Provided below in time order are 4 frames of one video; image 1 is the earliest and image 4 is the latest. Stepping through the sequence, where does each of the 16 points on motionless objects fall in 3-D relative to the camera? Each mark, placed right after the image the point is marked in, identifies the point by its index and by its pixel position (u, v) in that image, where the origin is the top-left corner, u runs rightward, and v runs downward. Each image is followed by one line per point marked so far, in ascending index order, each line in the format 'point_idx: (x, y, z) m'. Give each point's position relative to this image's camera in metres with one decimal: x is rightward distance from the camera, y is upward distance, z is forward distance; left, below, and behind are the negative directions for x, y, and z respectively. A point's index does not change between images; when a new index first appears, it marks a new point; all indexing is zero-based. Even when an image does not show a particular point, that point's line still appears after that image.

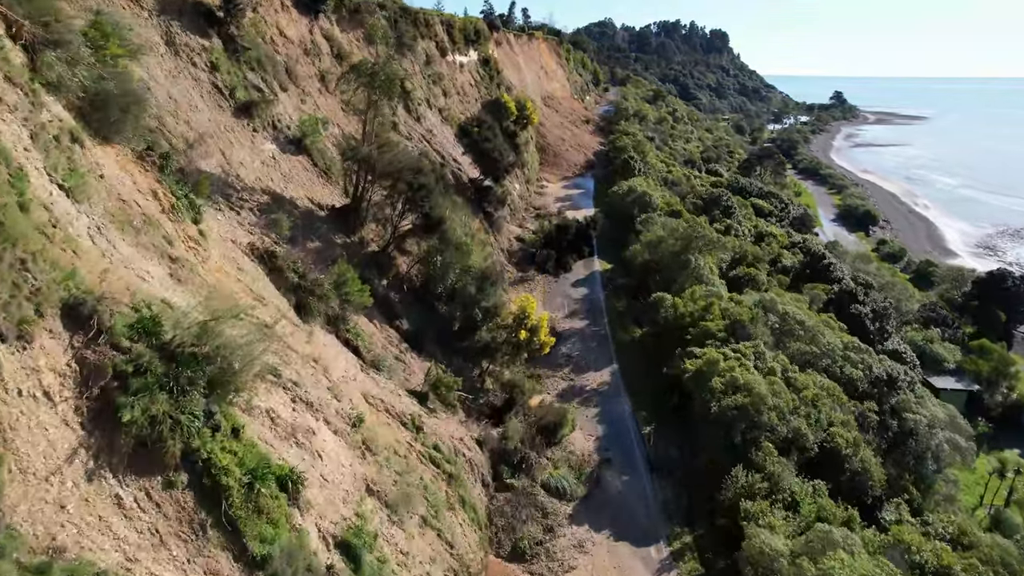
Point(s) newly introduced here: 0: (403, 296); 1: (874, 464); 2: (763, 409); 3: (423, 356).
0: (-2.9, -0.3, +18.9) m
1: (+9.1, -4.4, +17.8) m
2: (+6.1, -3.0, +17.3) m
3: (-2.2, -1.8, +17.9) m
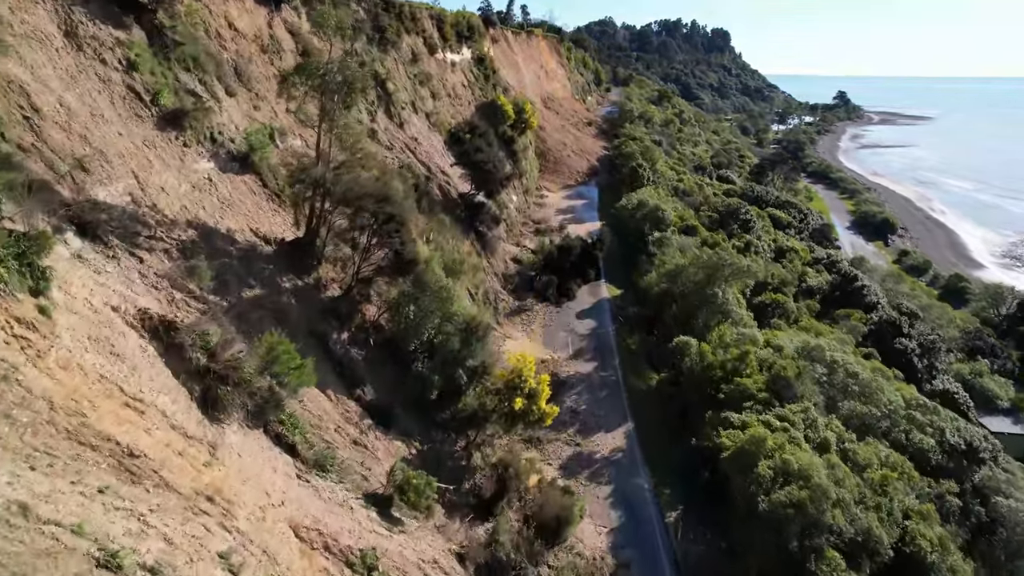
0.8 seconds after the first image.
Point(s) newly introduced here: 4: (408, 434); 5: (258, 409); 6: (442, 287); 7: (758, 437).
0: (-3.1, -1.5, +15.1) m
1: (+9.0, -5.6, +14.0) m
2: (+6.0, -4.2, +13.5) m
3: (-2.4, -2.9, +14.2) m
4: (-2.1, -3.0, +14.6) m
5: (-3.8, -1.8, +10.6) m
6: (-1.6, 0.0, +15.9) m
7: (+5.1, -3.1, +14.7) m
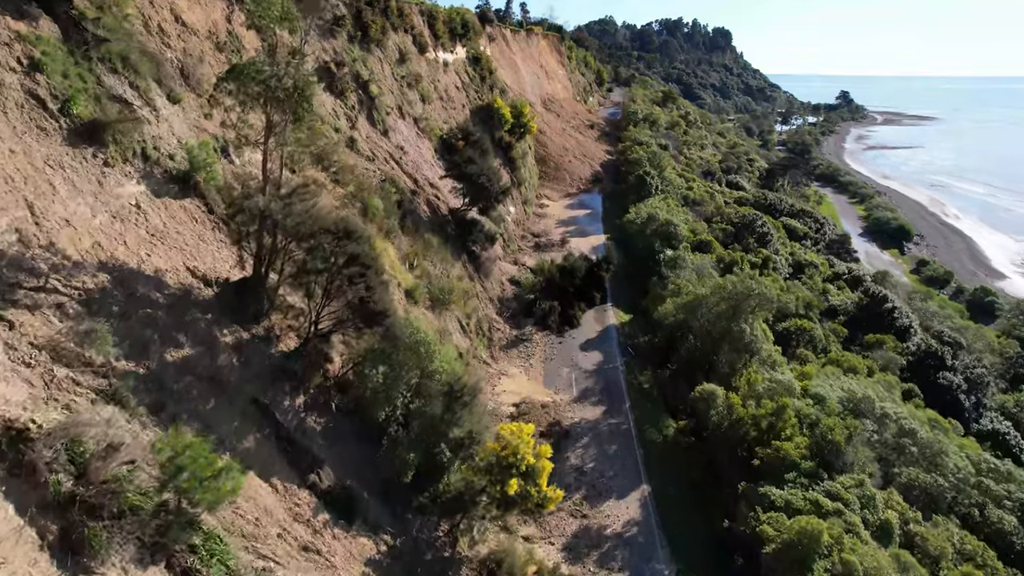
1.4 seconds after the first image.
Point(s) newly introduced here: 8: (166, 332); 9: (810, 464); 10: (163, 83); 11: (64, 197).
0: (-3.2, -2.4, +12.3) m
1: (+8.9, -6.5, +11.2) m
2: (+5.9, -5.1, +10.7) m
3: (-2.5, -3.9, +11.3) m
4: (-2.2, -3.9, +11.7) m
5: (-3.9, -2.8, +7.8) m
6: (-1.7, -0.9, +13.0) m
7: (+5.0, -4.0, +11.9) m
8: (-5.4, -0.7, +11.1) m
9: (+5.9, -3.5, +14.0) m
10: (-7.4, +4.4, +15.0) m
11: (-7.2, +1.4, +11.4) m
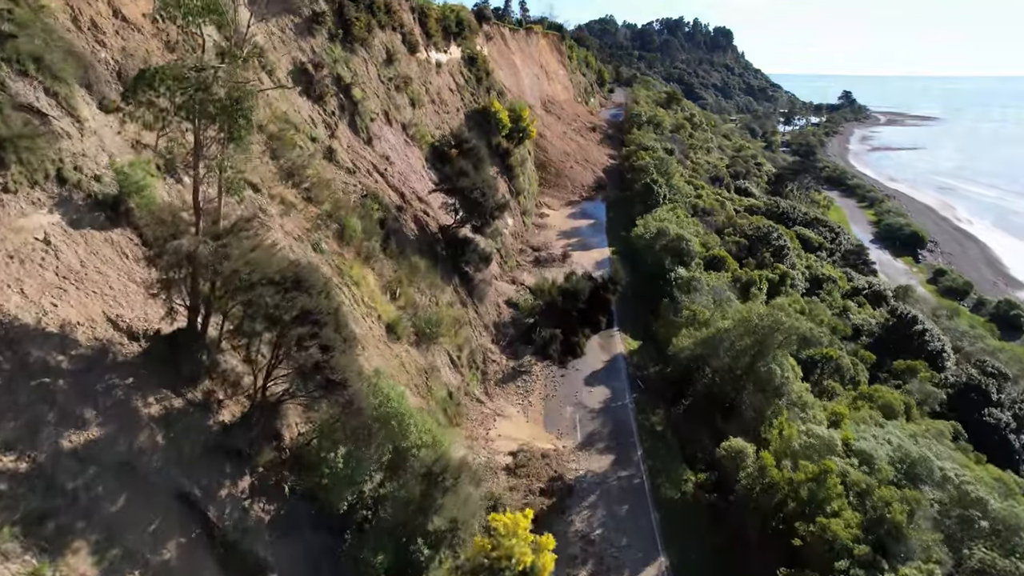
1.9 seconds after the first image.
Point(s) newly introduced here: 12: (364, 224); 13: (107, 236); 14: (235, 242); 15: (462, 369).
0: (-3.2, -3.2, +9.9) m
1: (+8.8, -7.4, +8.8) m
2: (+5.8, -5.9, +8.3) m
3: (-2.6, -4.7, +8.9) m
4: (-2.3, -4.7, +9.3) m
5: (-4.0, -3.6, +5.4) m
6: (-1.8, -1.7, +10.6) m
7: (+5.0, -4.8, +9.5) m
8: (-5.5, -1.5, +8.8) m
9: (+5.8, -4.3, +11.7) m
10: (-7.5, +3.6, +12.6) m
11: (-7.3, +0.6, +9.0) m
12: (-3.9, +1.7, +18.7) m
13: (-6.5, +0.8, +11.3) m
14: (-3.7, +0.7, +9.7) m
15: (-1.4, -2.2, +19.4) m
